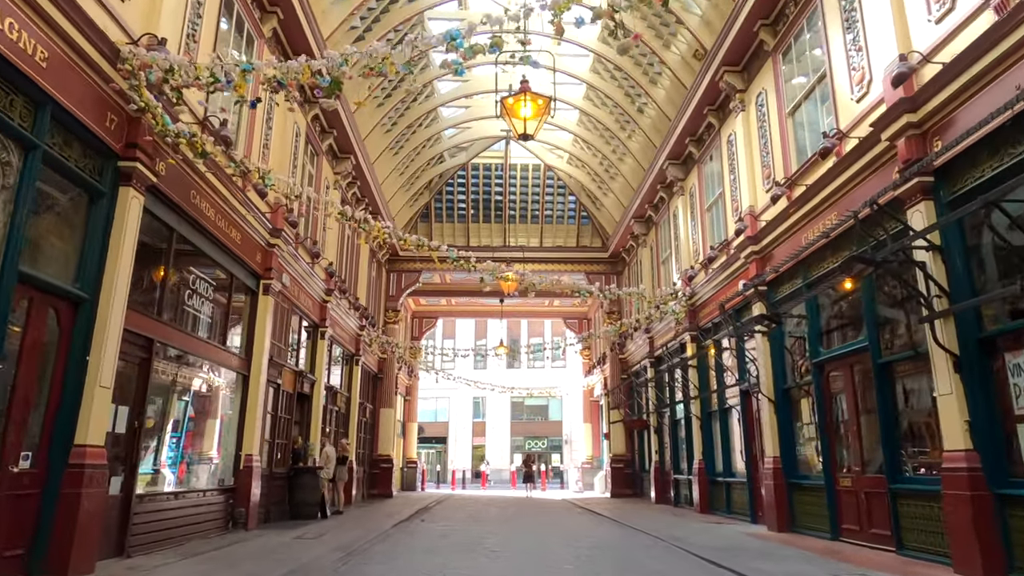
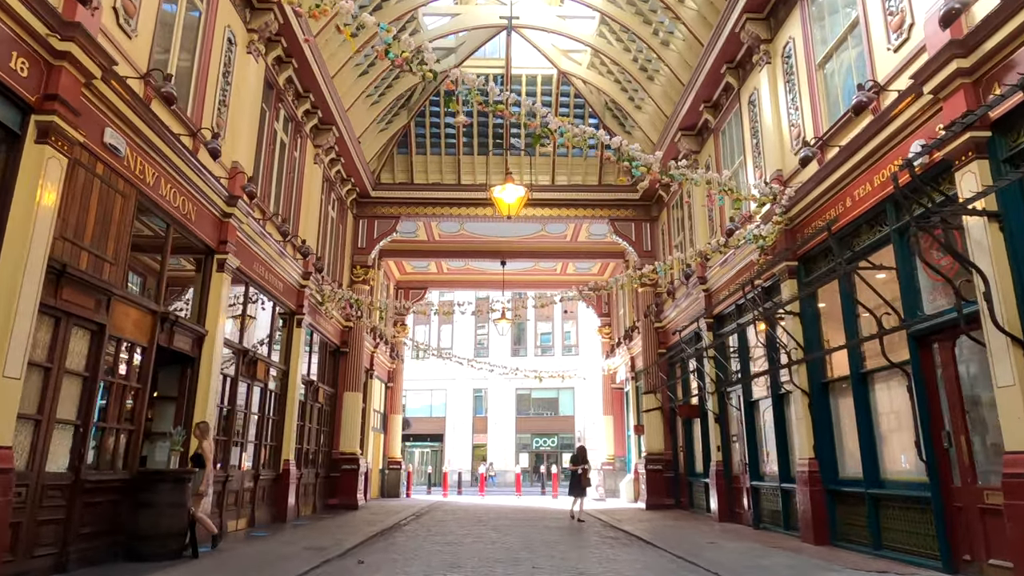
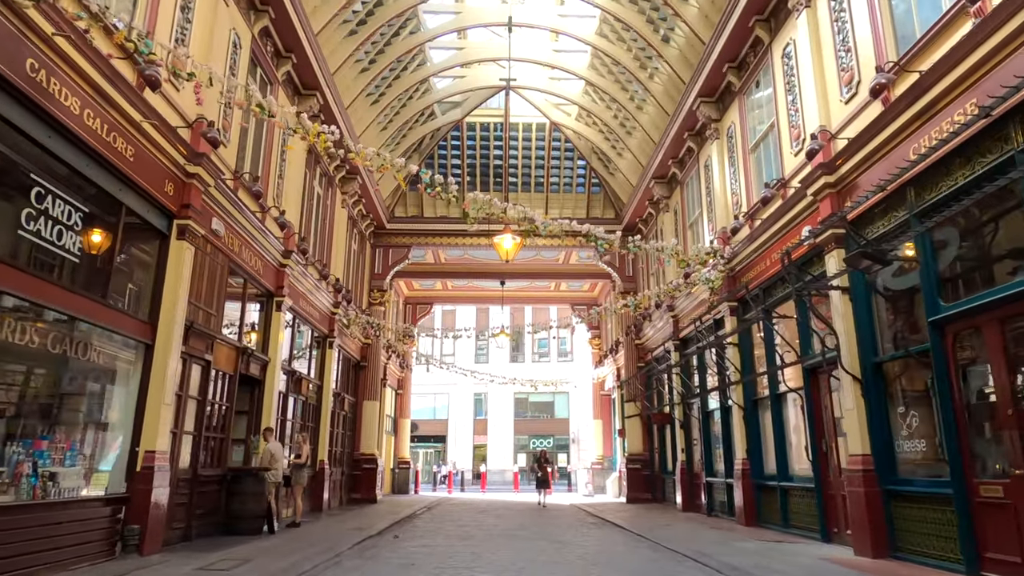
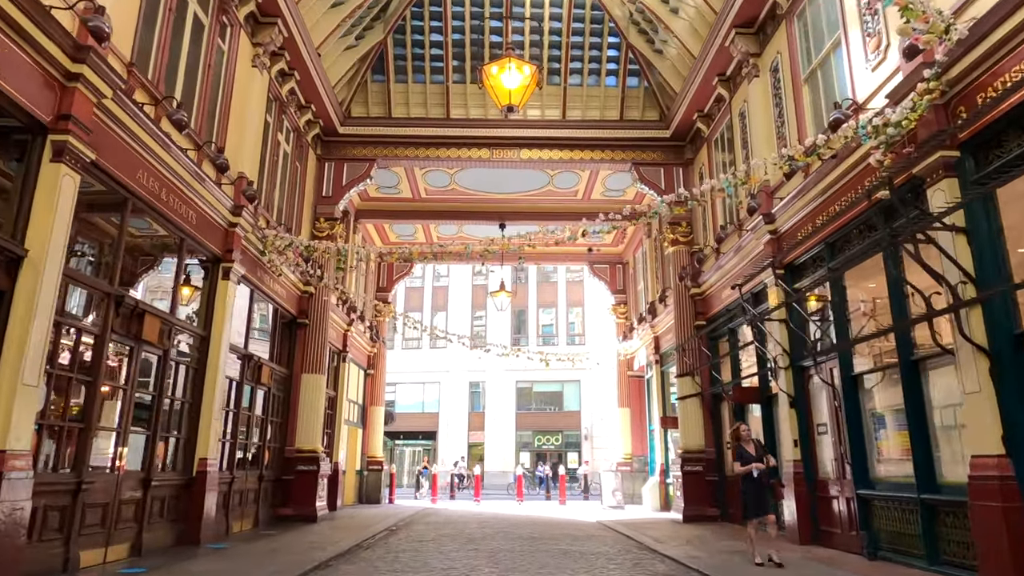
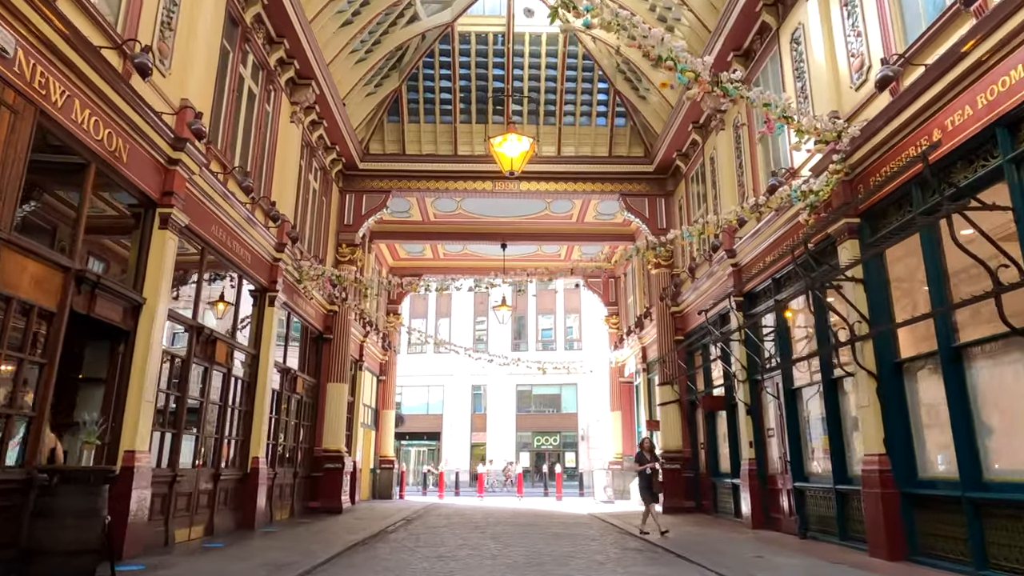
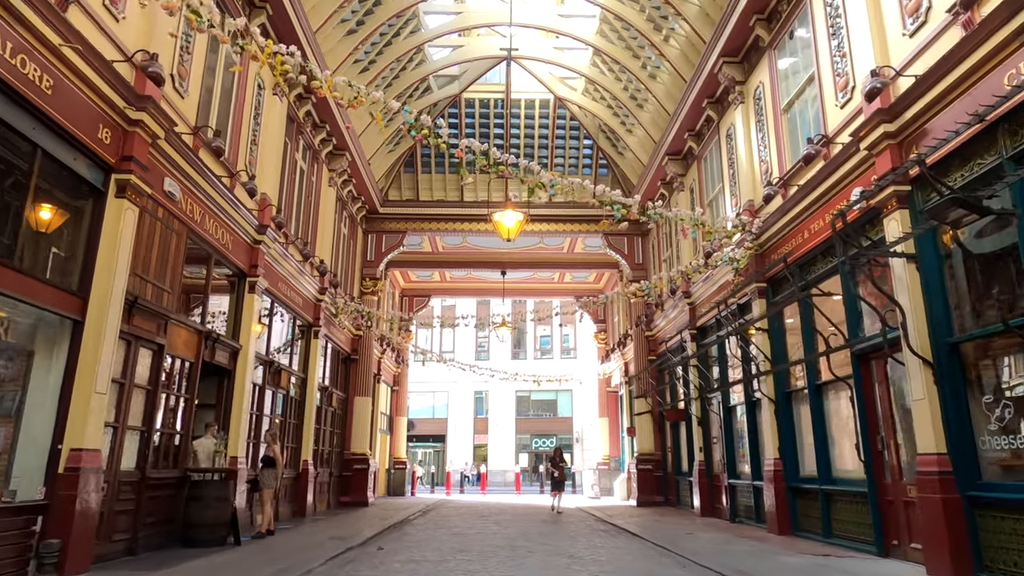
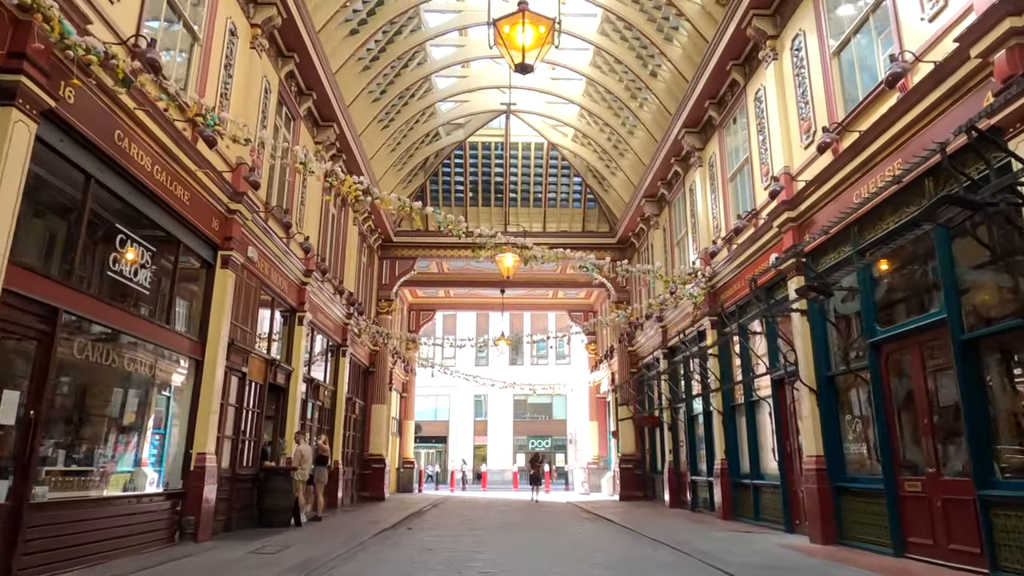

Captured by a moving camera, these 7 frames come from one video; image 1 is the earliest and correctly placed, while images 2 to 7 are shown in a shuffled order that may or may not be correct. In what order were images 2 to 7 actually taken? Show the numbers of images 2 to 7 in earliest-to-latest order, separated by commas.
7, 3, 6, 2, 5, 4
